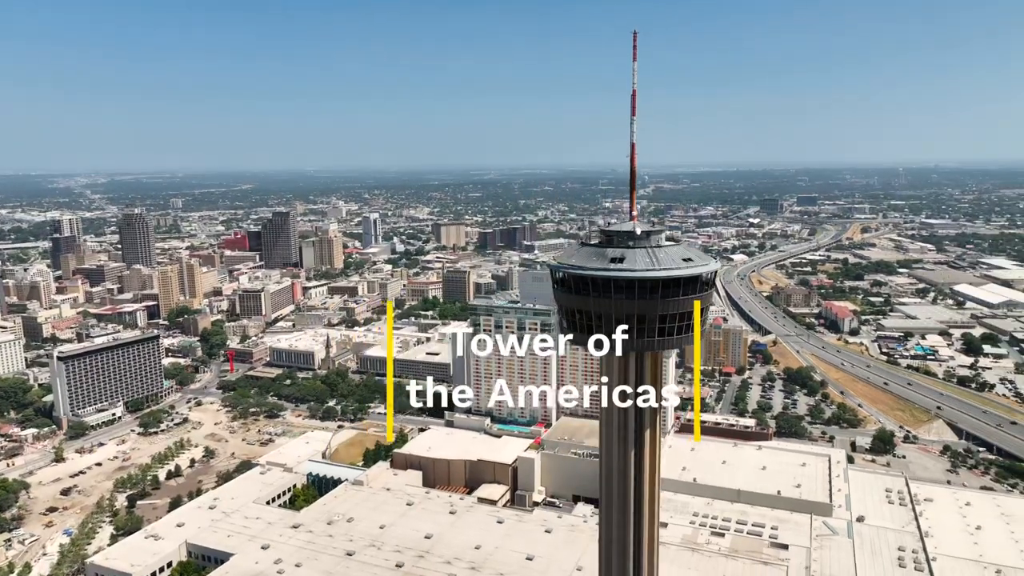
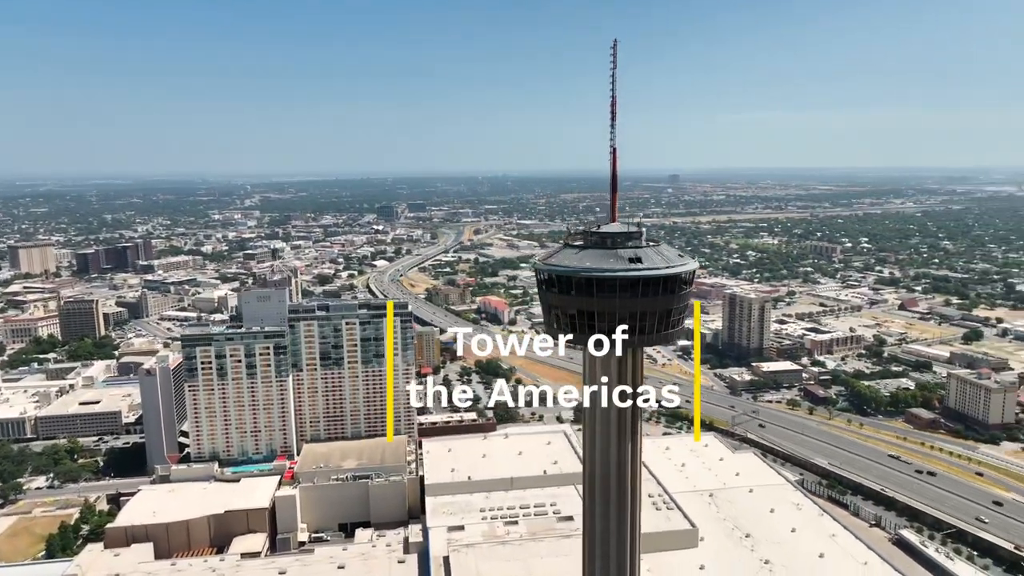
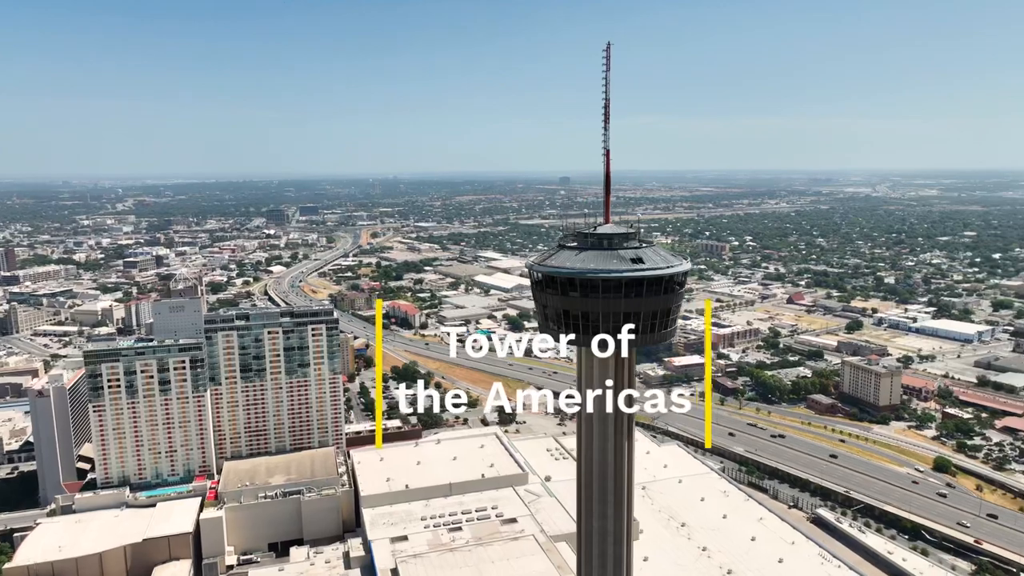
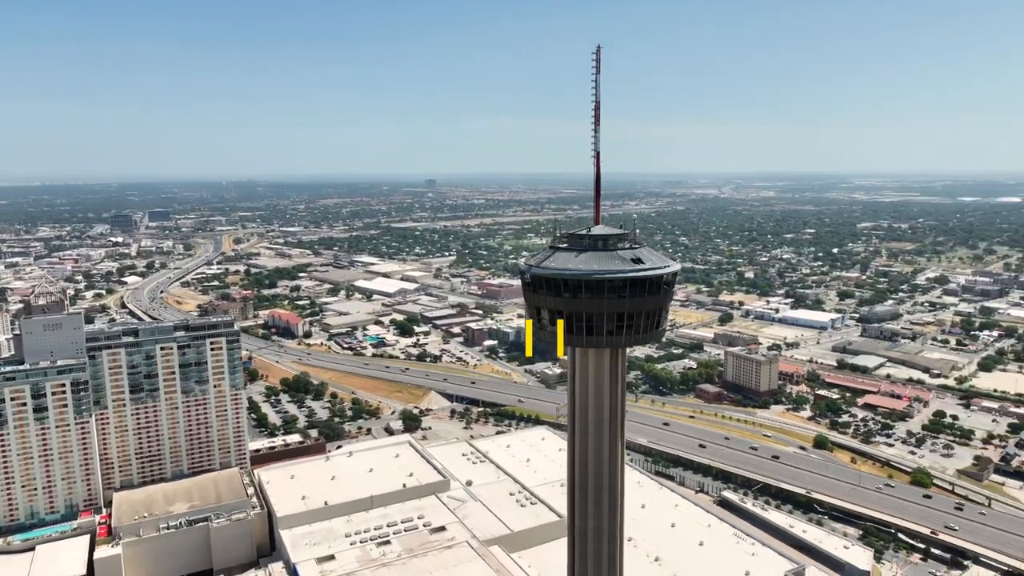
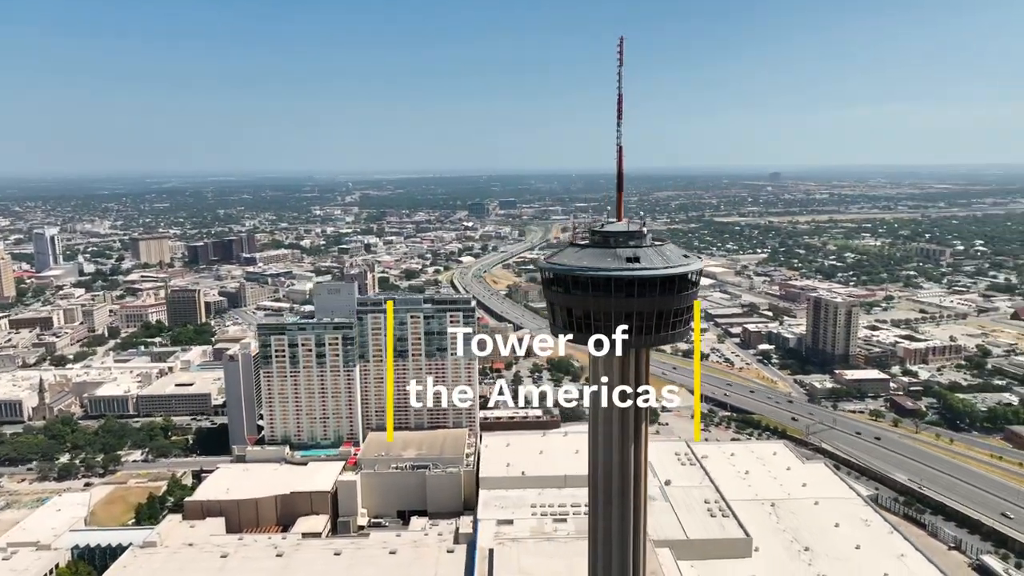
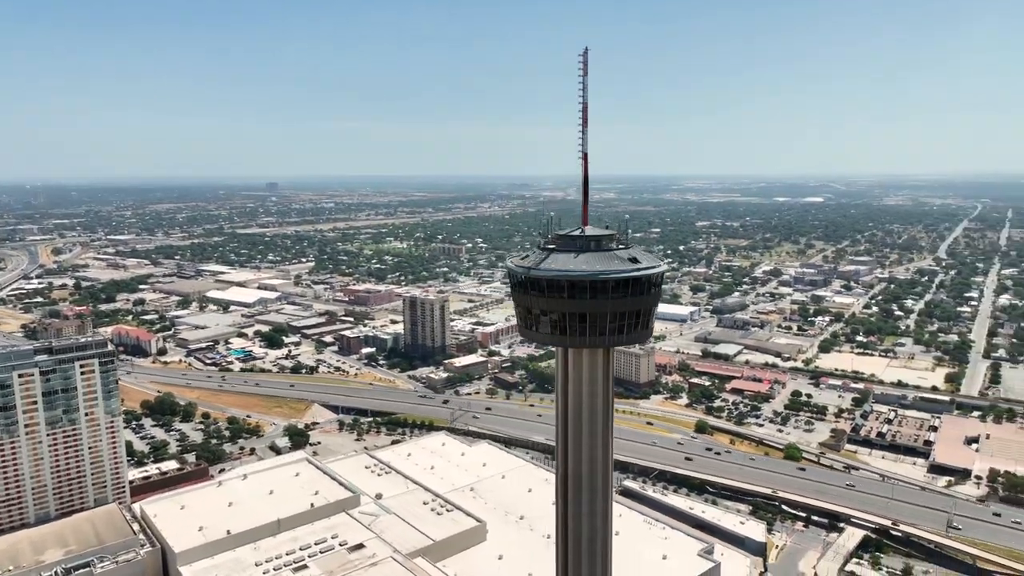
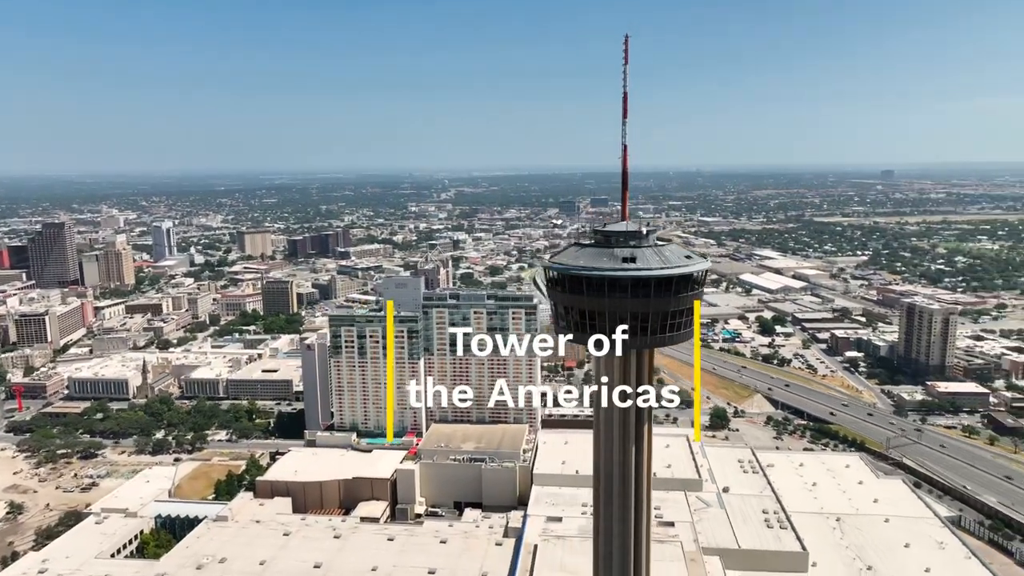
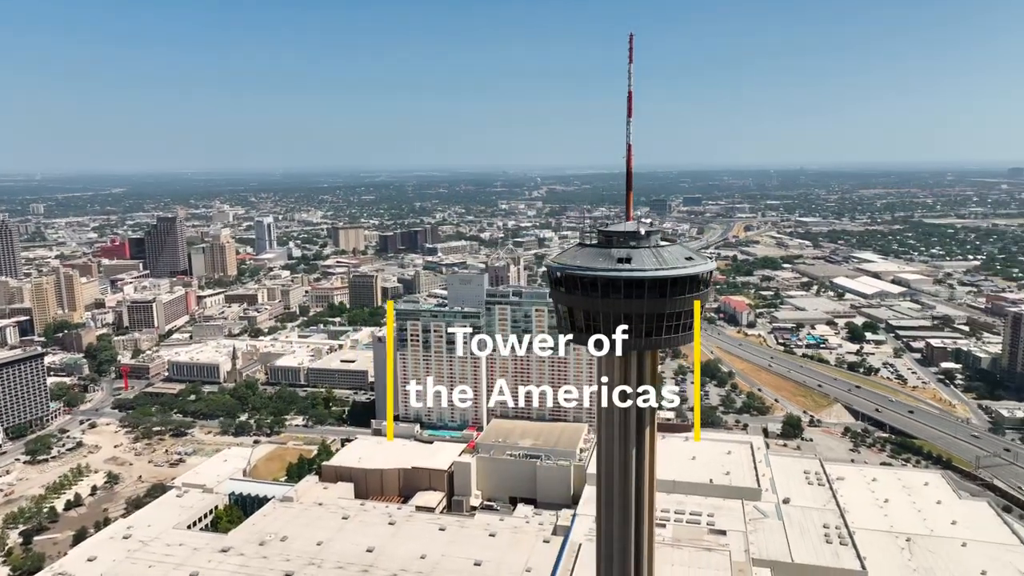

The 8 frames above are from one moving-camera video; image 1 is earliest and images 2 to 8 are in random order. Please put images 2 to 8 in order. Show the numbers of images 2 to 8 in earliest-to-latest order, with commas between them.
8, 7, 5, 2, 3, 4, 6
